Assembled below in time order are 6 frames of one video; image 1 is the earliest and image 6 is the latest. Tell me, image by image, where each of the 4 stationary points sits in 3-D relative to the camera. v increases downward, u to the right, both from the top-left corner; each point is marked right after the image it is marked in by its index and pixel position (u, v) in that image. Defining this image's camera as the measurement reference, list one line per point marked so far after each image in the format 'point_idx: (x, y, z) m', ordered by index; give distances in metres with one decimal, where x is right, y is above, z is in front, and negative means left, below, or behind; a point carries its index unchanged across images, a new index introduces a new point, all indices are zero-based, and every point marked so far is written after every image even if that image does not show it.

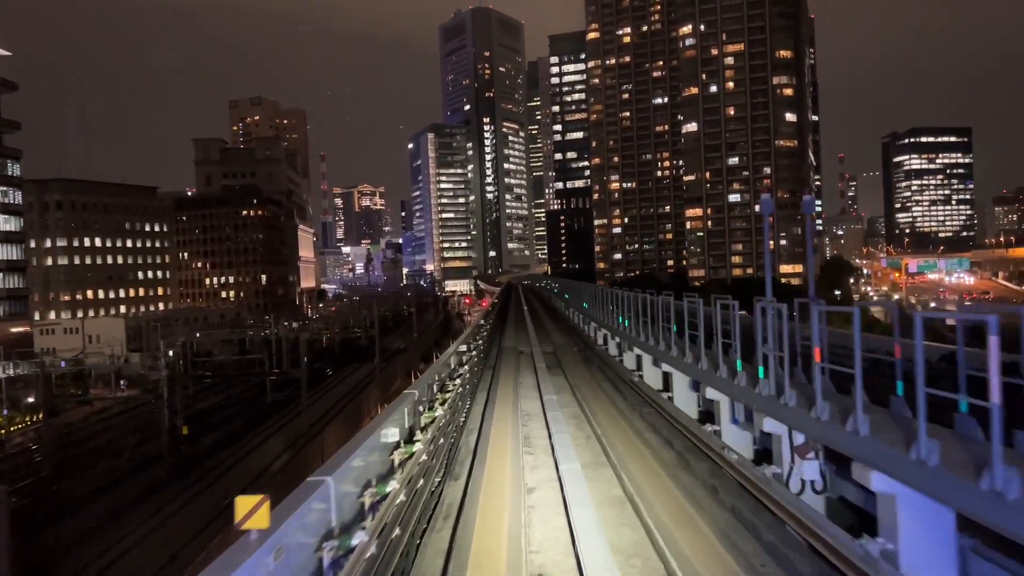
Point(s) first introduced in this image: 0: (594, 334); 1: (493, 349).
0: (+1.8, -0.9, +17.3) m
1: (-0.4, -1.1, +15.3) m
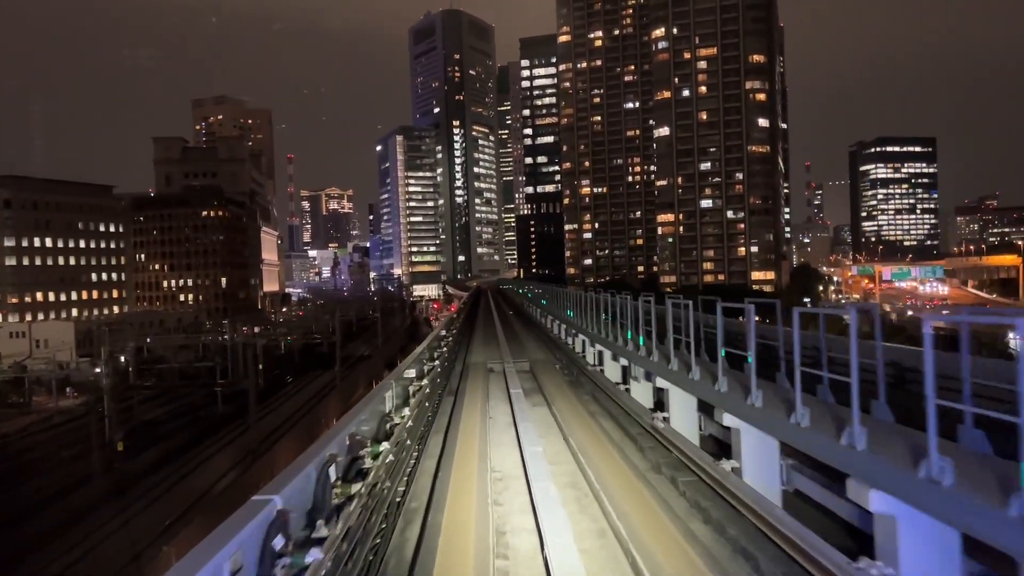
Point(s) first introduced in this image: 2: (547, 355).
0: (+1.2, -1.0, +17.1) m
1: (-1.0, -1.2, +14.9) m
2: (+0.6, -1.2, +16.4) m
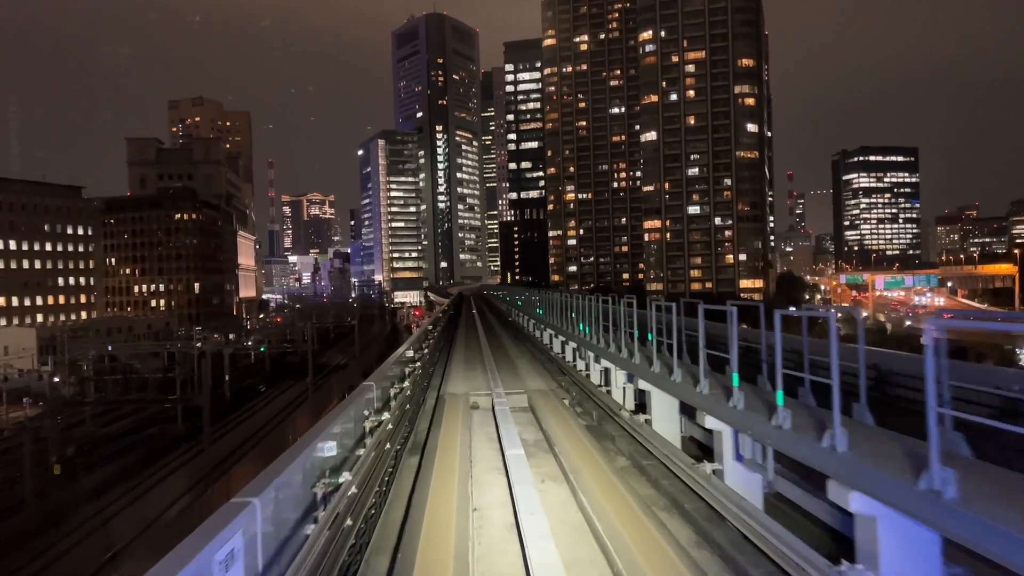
0: (+0.8, -1.1, +16.8) m
1: (-1.3, -1.3, +14.6) m
2: (+0.3, -1.3, +16.0) m
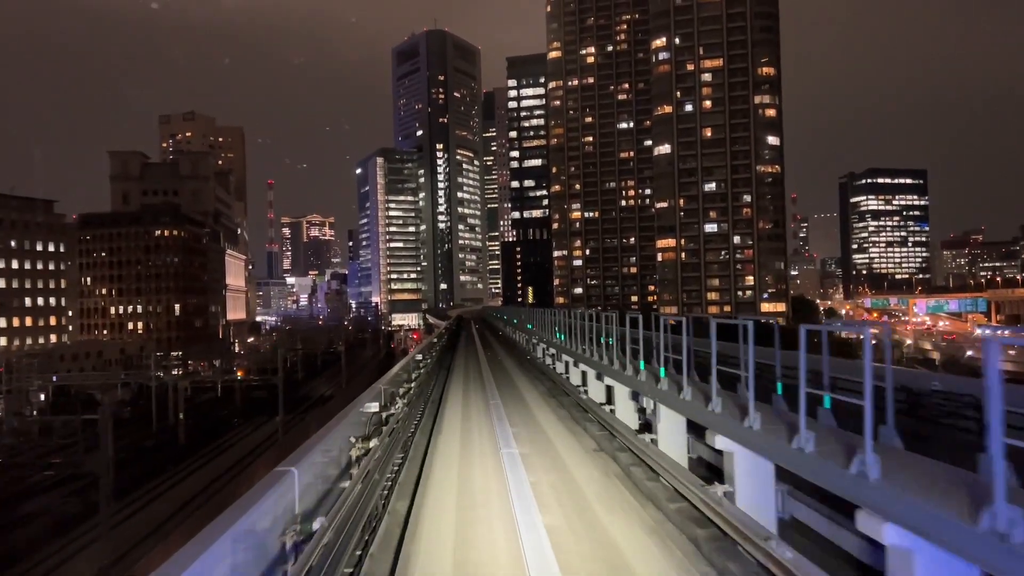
0: (+0.9, -1.6, +15.9) m
1: (-1.2, -1.7, +13.6) m
2: (+0.4, -1.7, +15.1) m
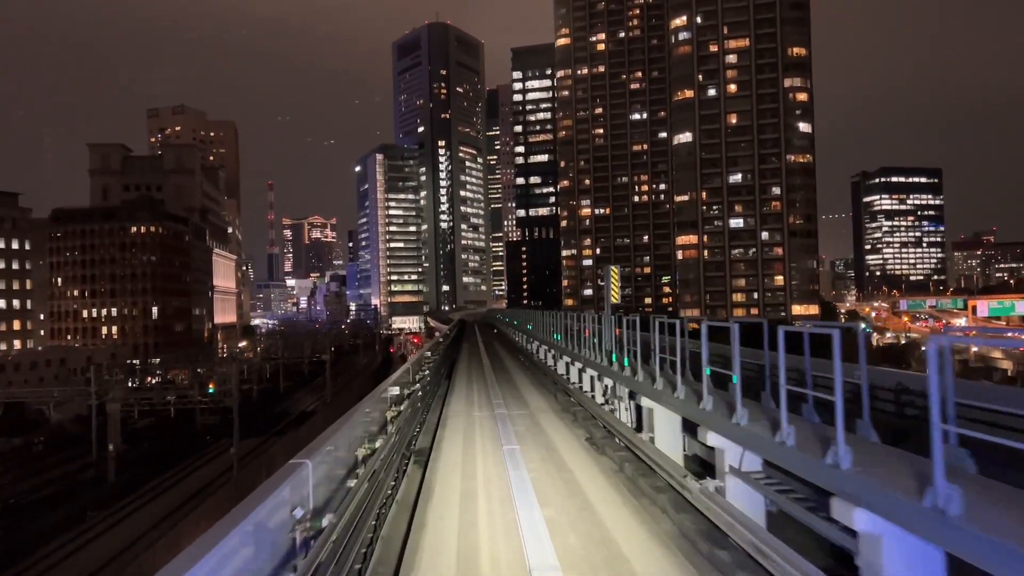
0: (+1.0, -1.6, +14.9) m
1: (-1.1, -1.7, +12.6) m
2: (+0.5, -1.8, +14.1) m
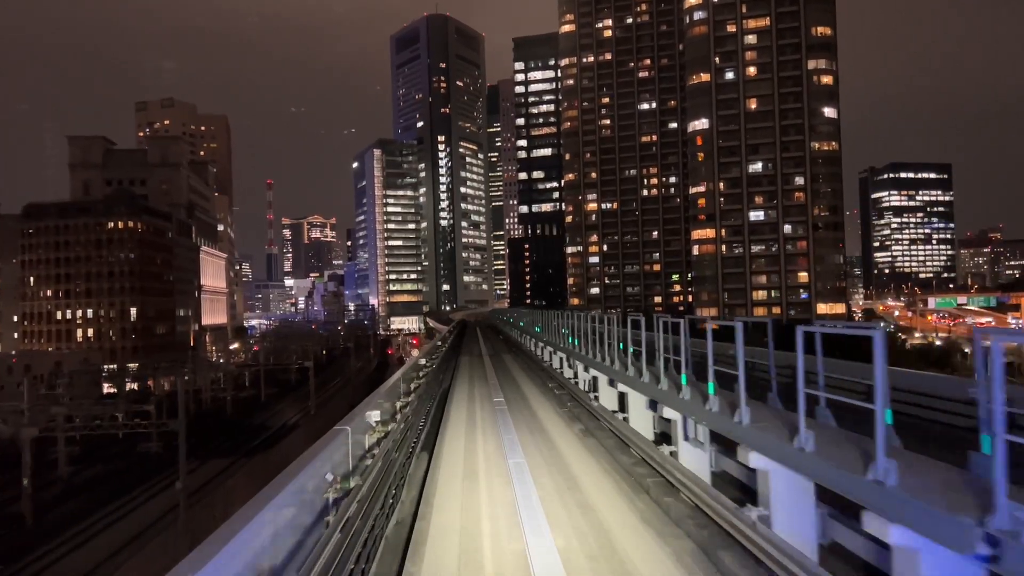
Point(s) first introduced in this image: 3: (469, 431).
0: (+1.0, -1.6, +14.1) m
1: (-1.1, -1.7, +11.9) m
2: (+0.5, -1.7, +13.3) m
3: (-0.5, -1.7, +9.5) m
